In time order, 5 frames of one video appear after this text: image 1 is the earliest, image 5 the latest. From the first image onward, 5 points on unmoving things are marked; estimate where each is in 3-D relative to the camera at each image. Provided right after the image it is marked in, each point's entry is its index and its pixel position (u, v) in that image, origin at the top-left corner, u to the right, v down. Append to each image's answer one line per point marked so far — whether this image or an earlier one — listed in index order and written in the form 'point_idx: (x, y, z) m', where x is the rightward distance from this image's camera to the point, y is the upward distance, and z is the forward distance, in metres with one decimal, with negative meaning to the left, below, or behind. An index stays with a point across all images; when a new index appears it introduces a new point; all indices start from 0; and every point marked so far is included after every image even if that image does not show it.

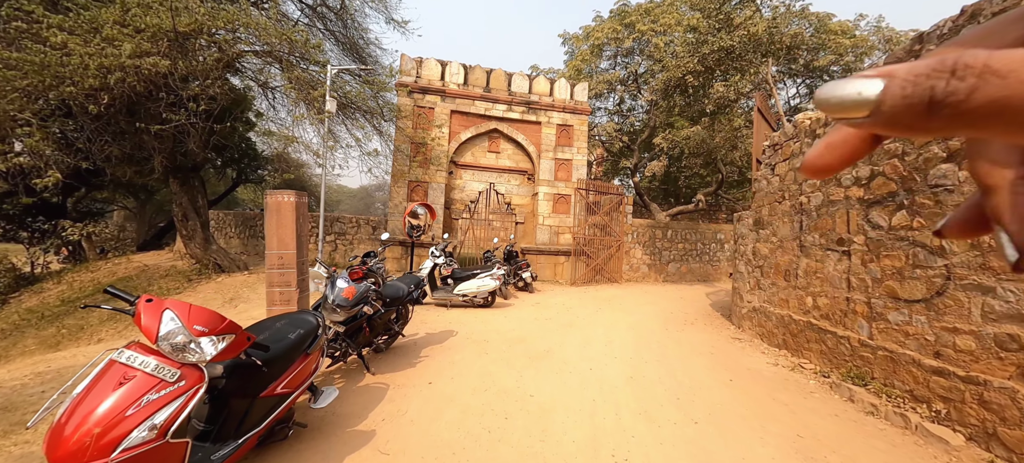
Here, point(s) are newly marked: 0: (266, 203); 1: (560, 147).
0: (-2.3, +0.3, +3.5) m
1: (+1.3, +2.3, +10.3) m
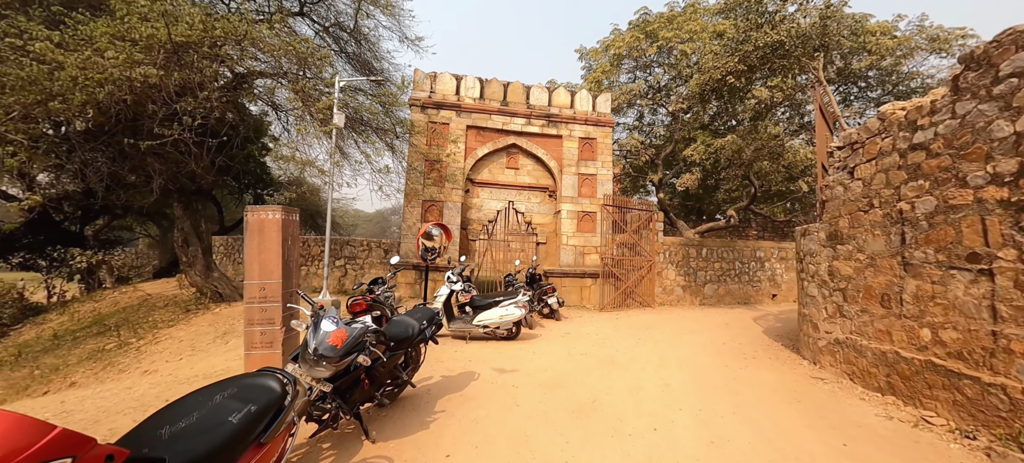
0: (-2.0, +0.1, +2.8) m
1: (+1.8, +1.8, +9.6) m
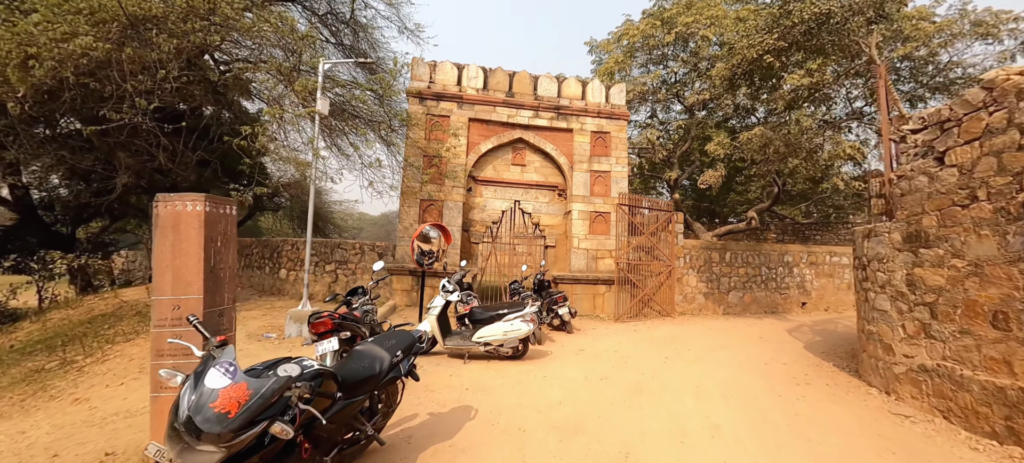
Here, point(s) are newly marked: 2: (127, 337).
0: (-2.0, +0.1, +2.1) m
1: (+1.9, +1.7, +8.8) m
2: (-5.3, -1.5, +5.2) m
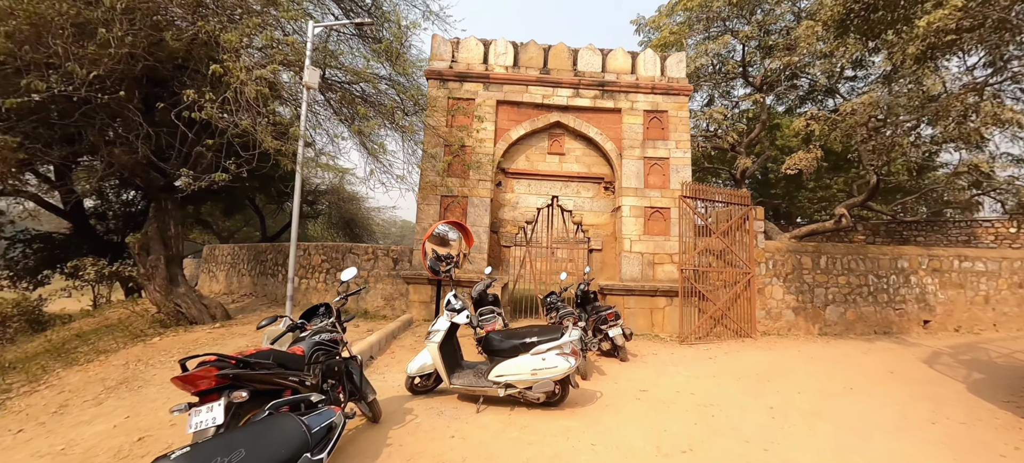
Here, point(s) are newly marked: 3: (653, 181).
0: (-2.0, +0.2, +1.0) m
1: (+2.7, +1.7, +7.3) m
2: (-4.9, -1.5, +4.4) m
3: (+2.7, +1.0, +7.2) m
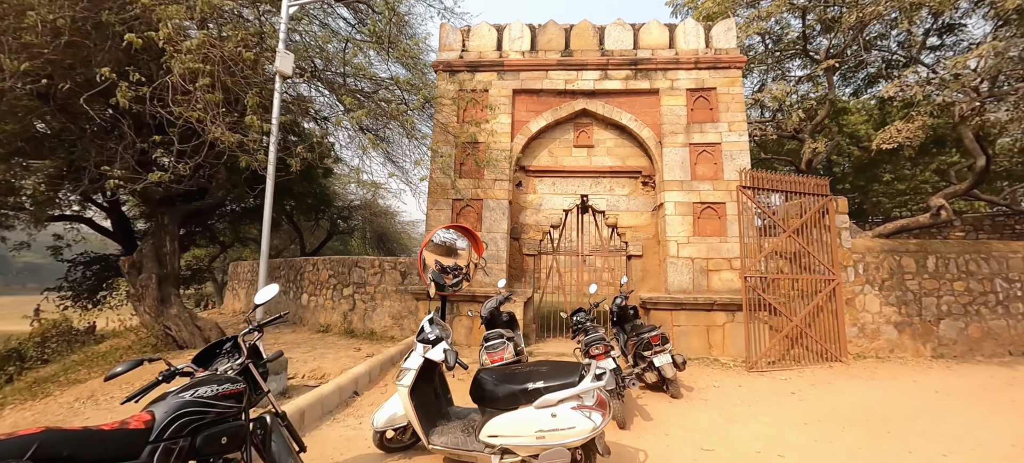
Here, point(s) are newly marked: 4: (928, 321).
0: (-2.2, +0.2, +0.3) m
1: (+3.0, +1.7, +6.1) m
2: (-4.8, -1.7, +4.0) m
3: (+3.0, +1.0, +6.0) m
4: (+6.5, -1.4, +5.9) m
